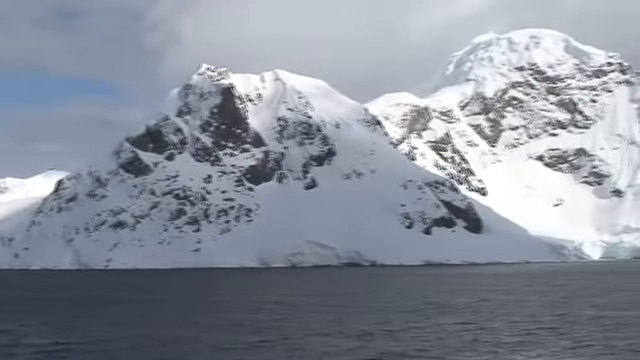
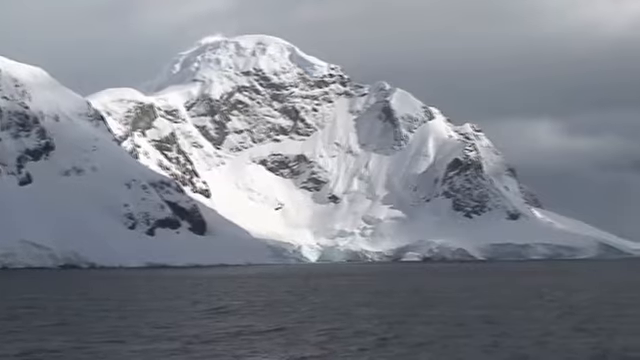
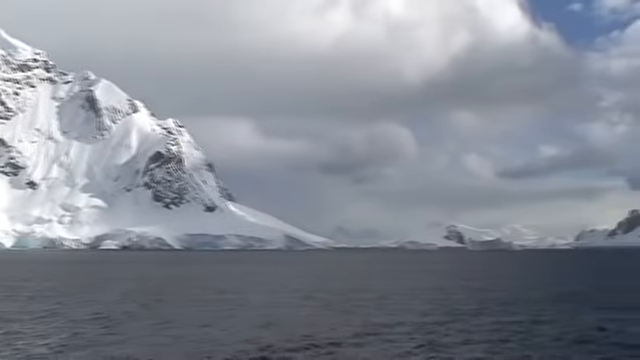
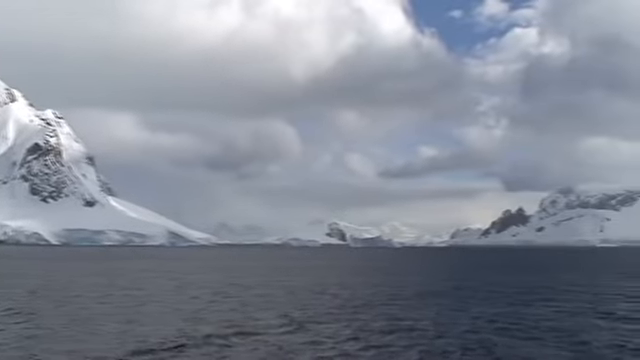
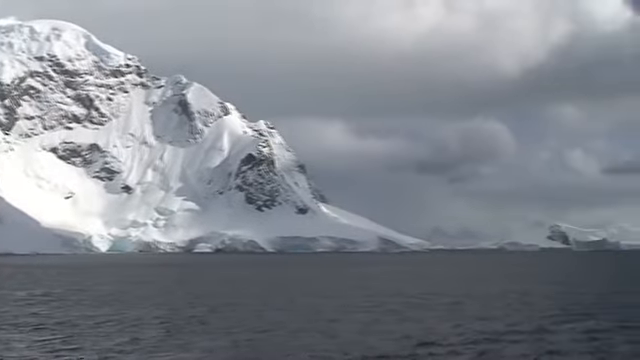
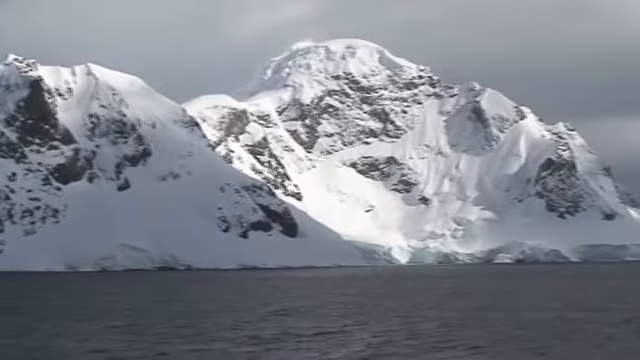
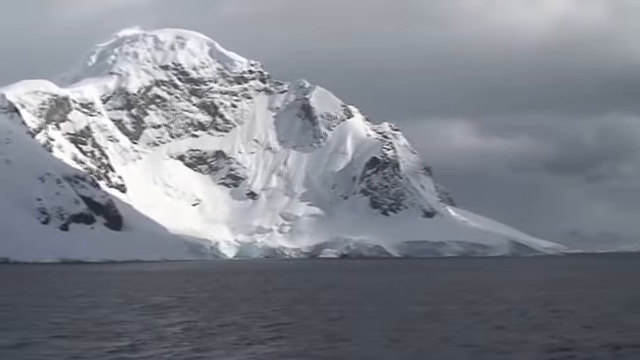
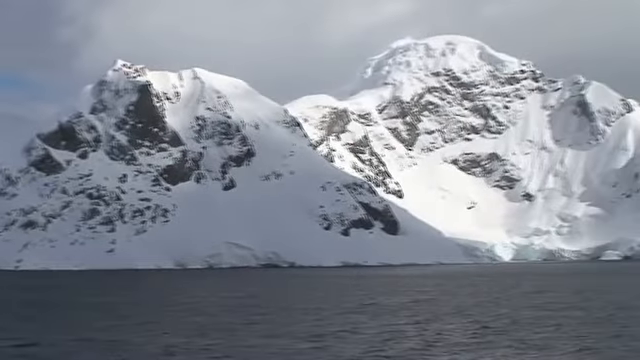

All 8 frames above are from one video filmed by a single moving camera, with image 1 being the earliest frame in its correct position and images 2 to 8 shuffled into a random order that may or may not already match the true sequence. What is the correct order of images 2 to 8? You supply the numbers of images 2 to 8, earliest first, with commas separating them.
8, 6, 2, 7, 5, 3, 4
